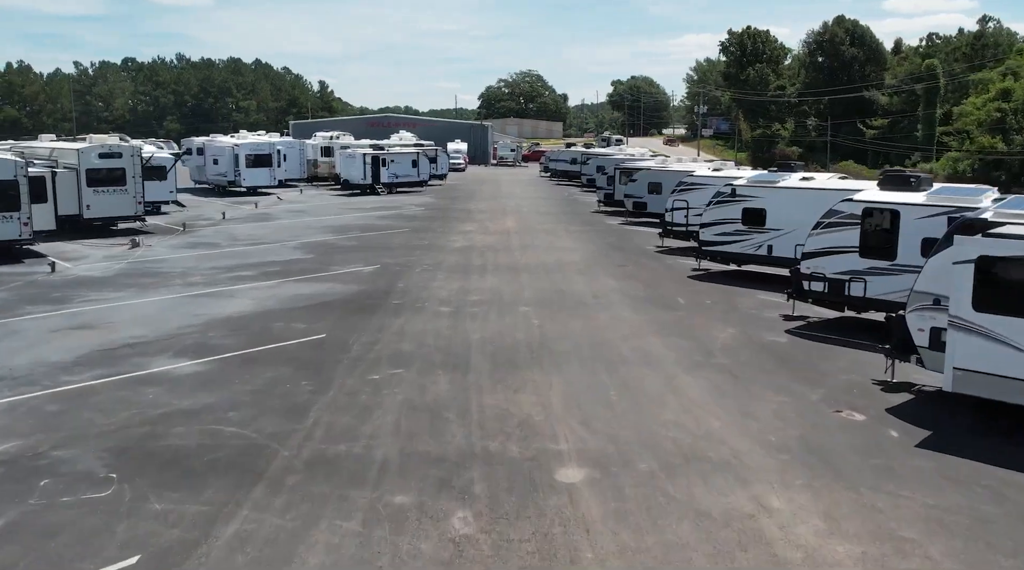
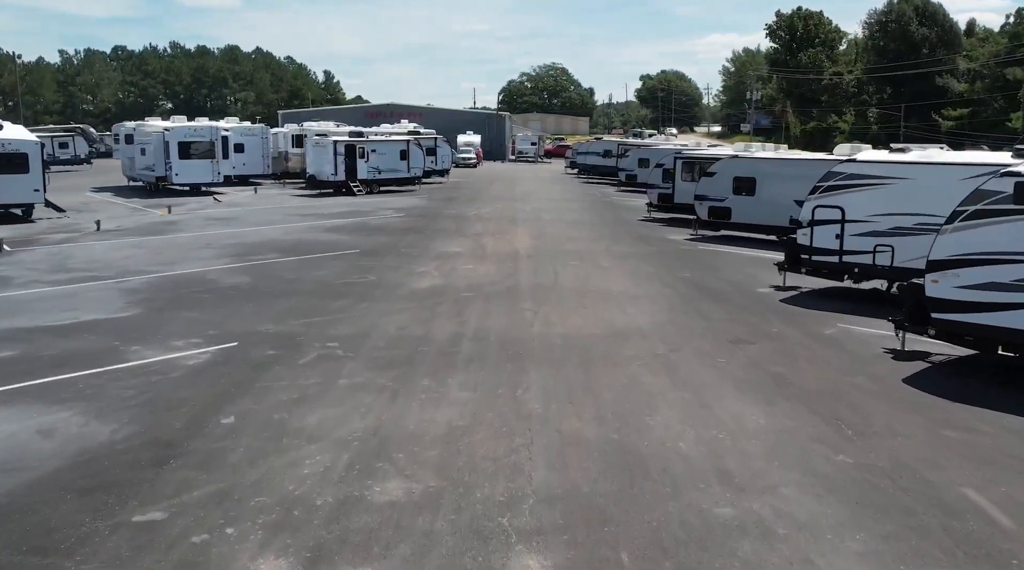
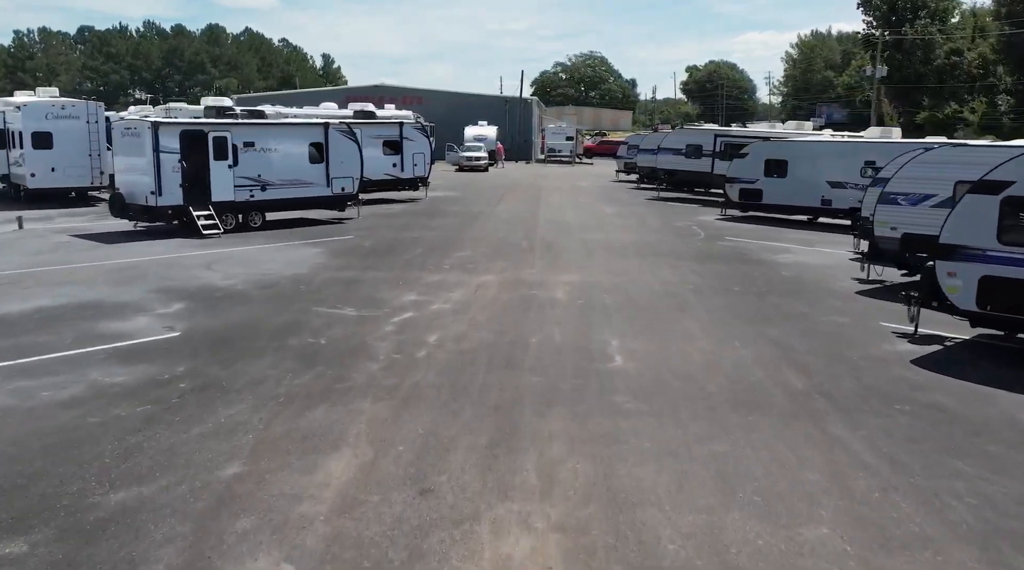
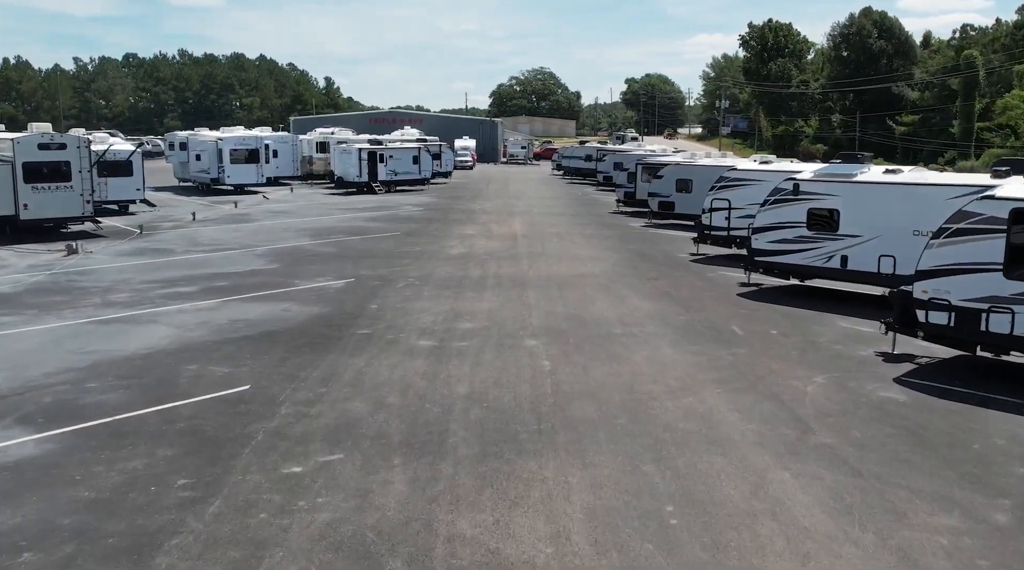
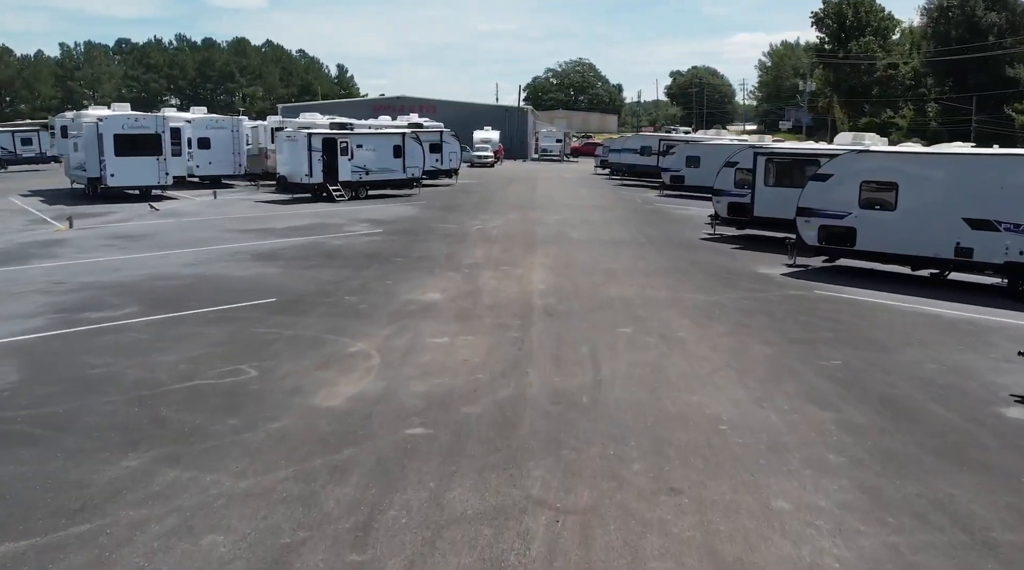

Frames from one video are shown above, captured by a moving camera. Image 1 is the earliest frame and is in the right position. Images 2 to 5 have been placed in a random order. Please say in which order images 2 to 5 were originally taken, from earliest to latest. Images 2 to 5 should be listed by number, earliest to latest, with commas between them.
4, 2, 5, 3
